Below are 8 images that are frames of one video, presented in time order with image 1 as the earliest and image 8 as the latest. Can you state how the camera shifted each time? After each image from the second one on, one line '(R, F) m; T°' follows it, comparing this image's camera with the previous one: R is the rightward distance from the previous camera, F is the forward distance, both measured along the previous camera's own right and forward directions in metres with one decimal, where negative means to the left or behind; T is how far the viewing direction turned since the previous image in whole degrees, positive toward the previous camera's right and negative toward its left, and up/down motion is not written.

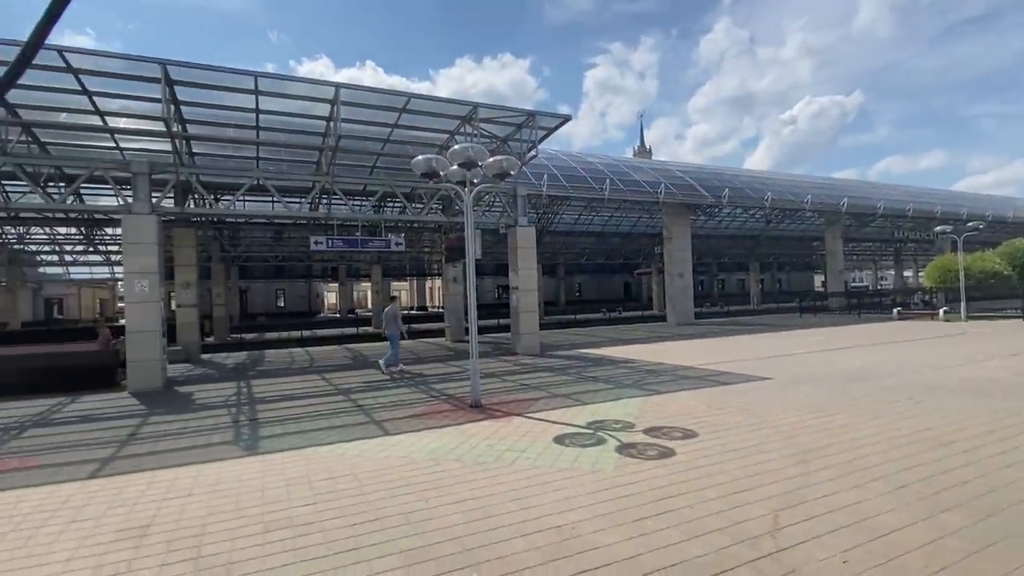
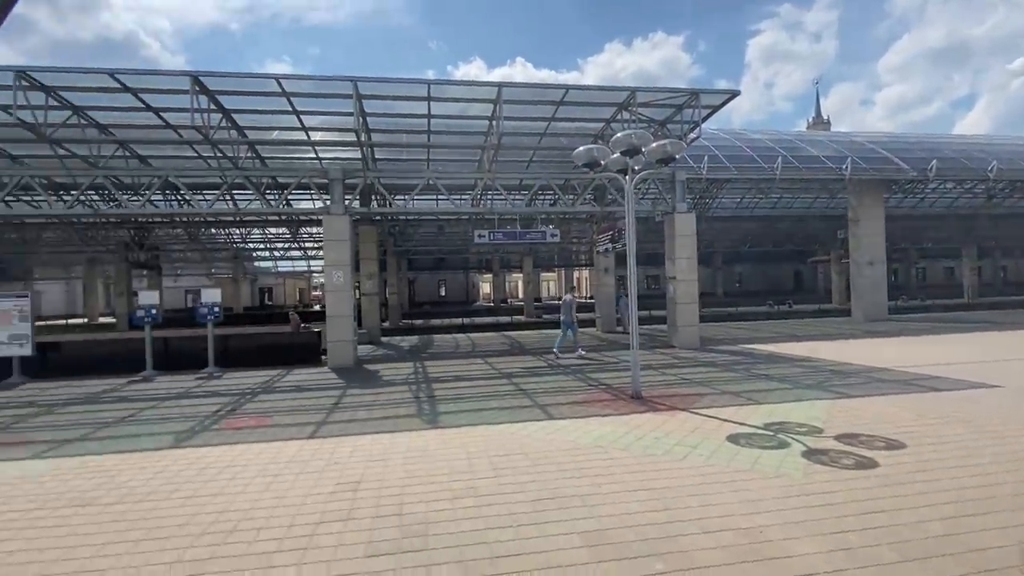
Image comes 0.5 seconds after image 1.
(-0.2, -0.1) m; -16°
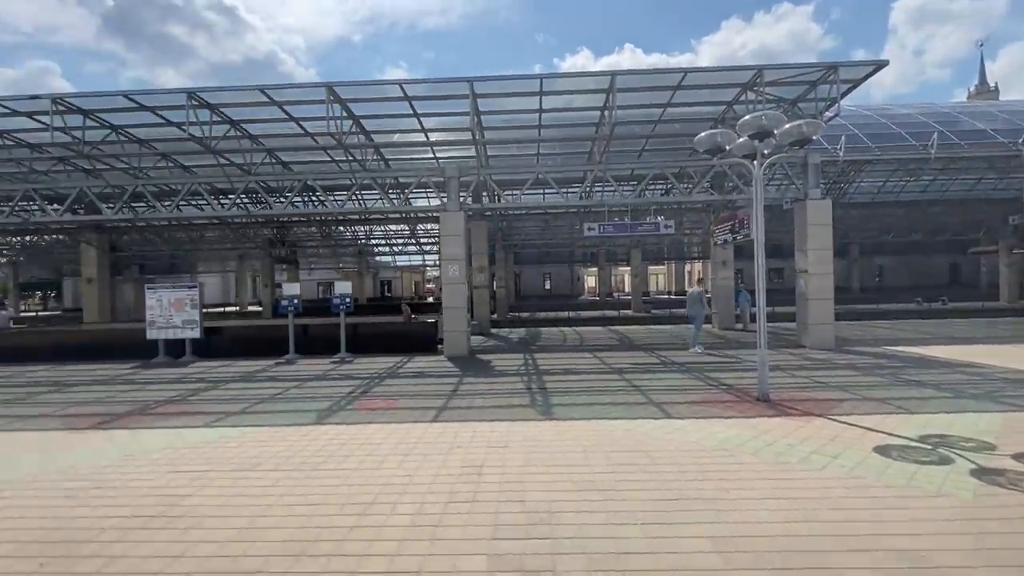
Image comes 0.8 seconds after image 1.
(-0.2, 0.0) m; -11°
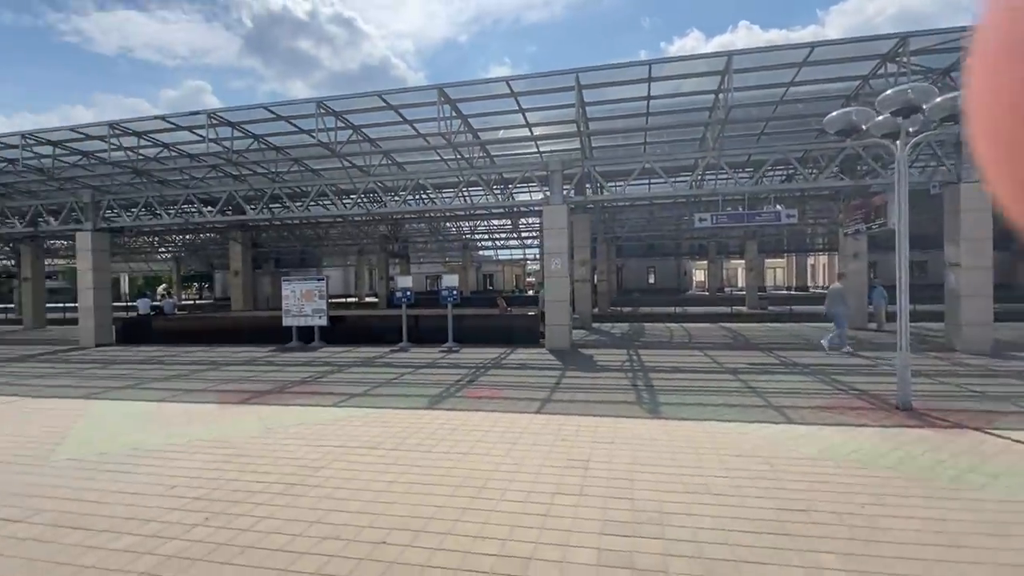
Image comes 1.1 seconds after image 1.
(-0.1, 0.0) m; -11°
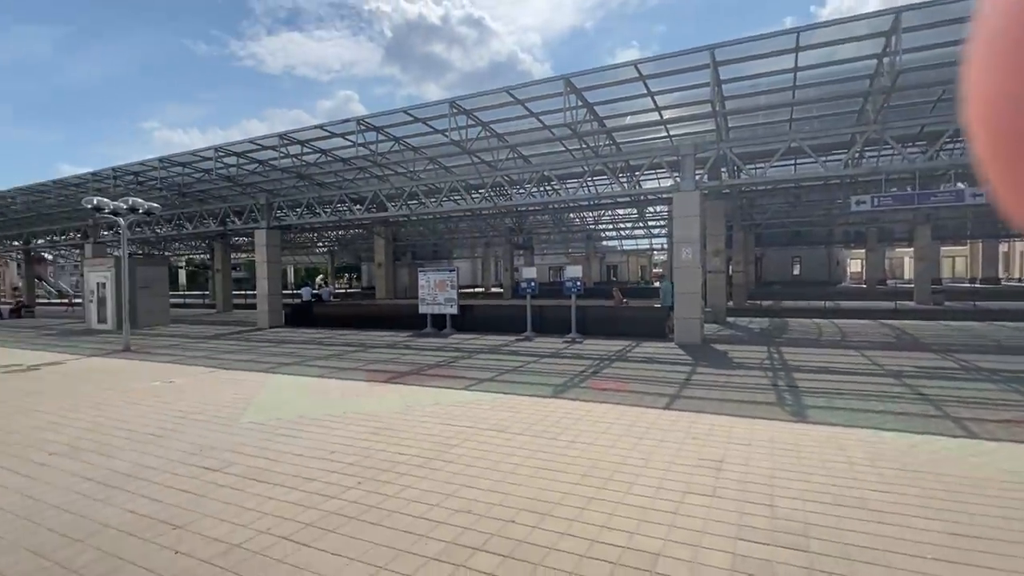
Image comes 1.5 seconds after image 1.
(0.0, 0.0) m; -14°
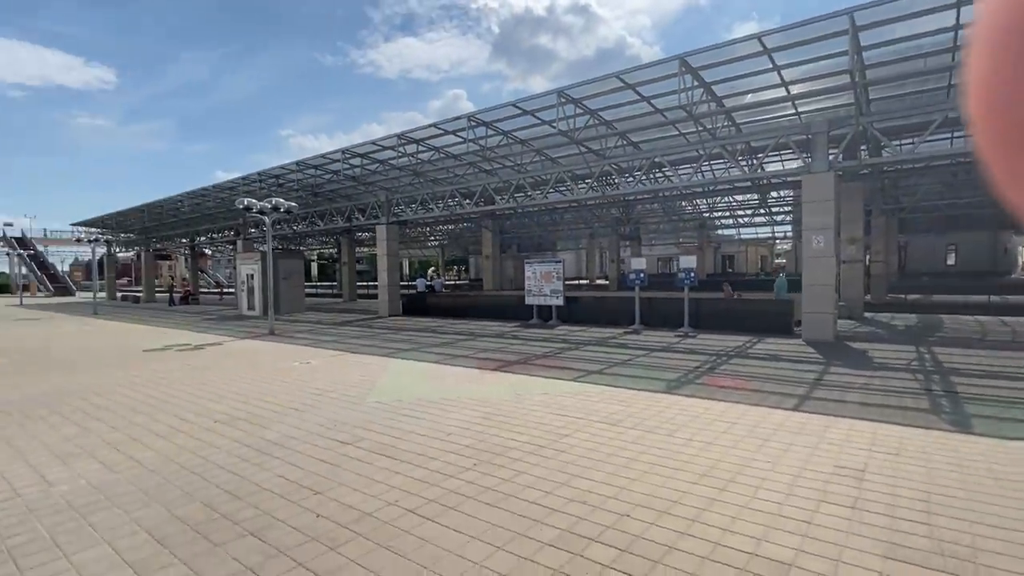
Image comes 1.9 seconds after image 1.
(-0.1, 0.0) m; -11°
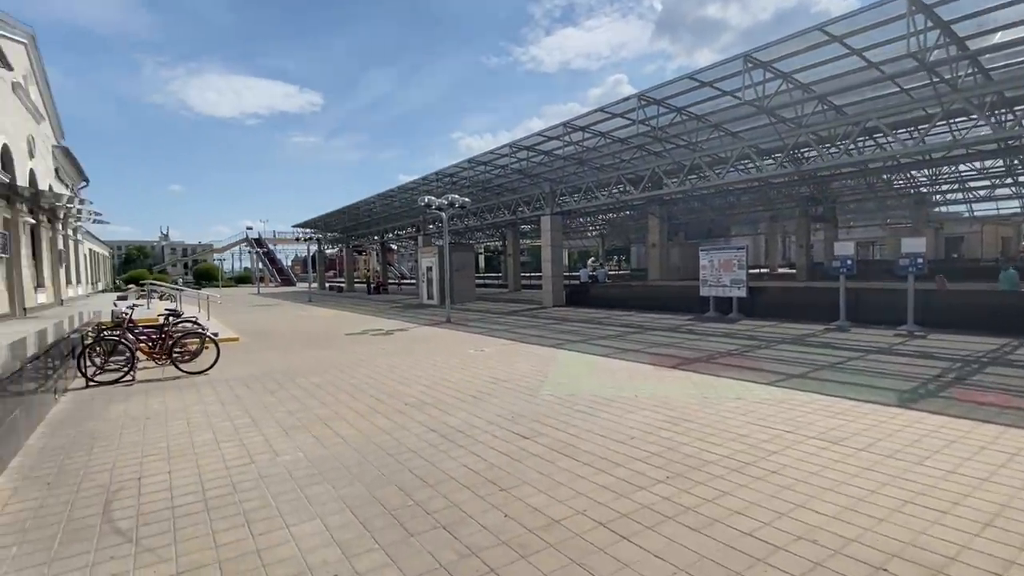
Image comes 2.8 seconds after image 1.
(-0.3, +0.4) m; -17°
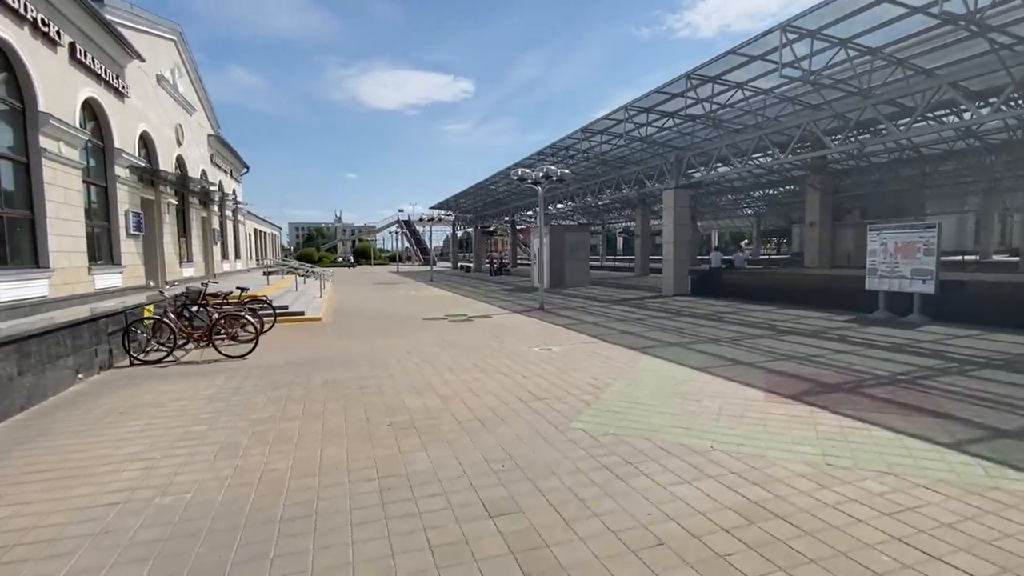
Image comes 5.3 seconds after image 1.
(+1.1, +2.0) m; -16°
